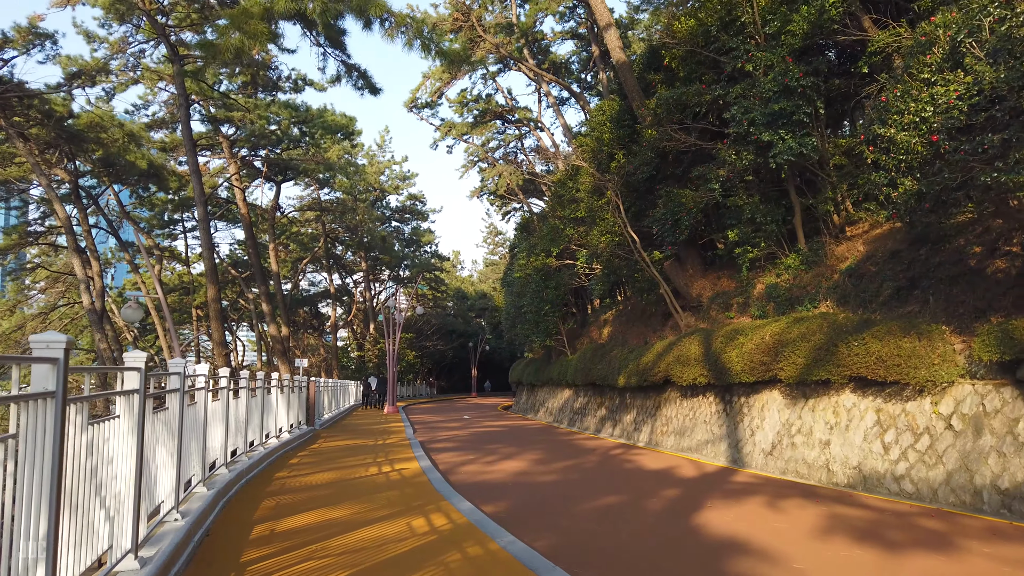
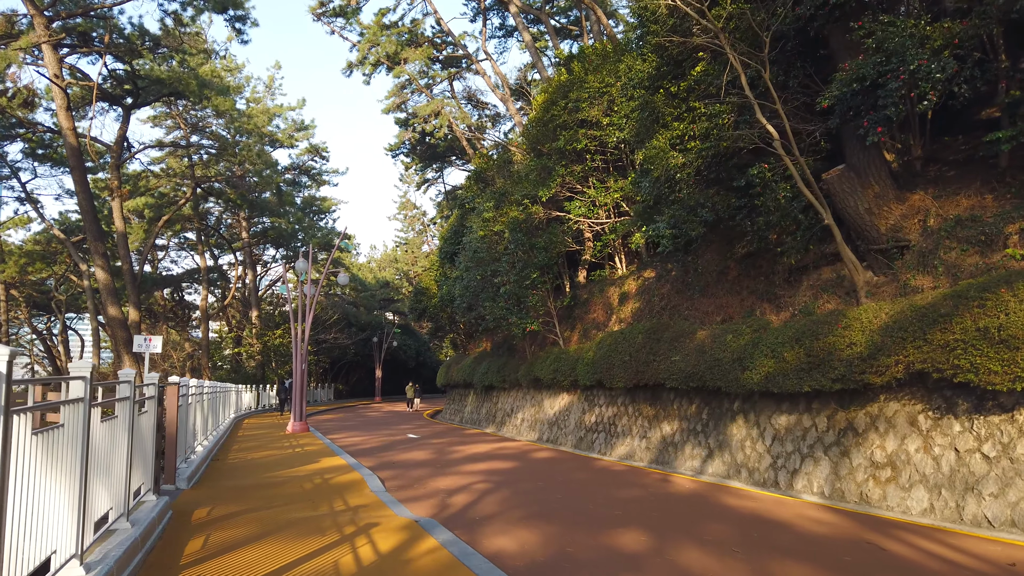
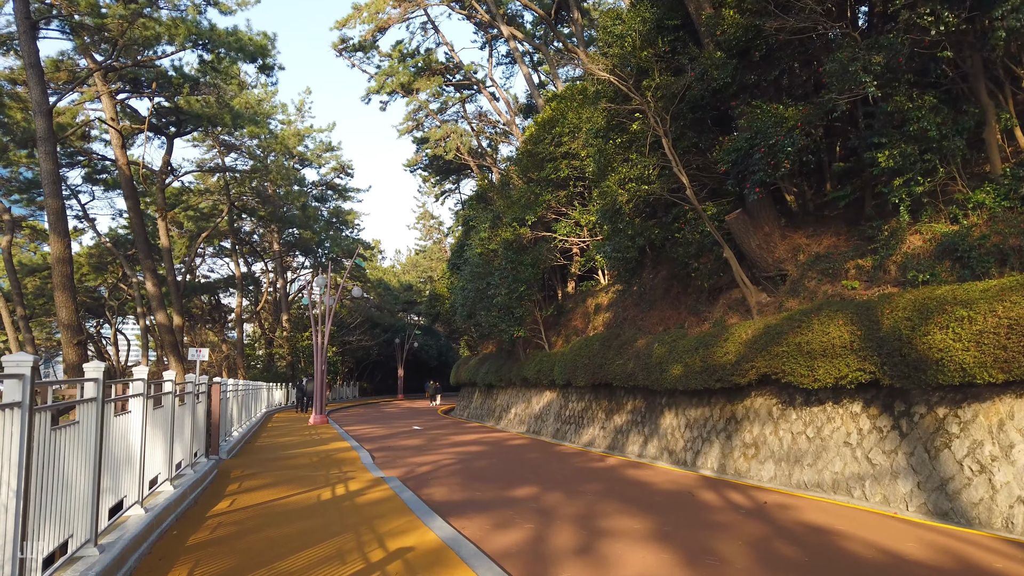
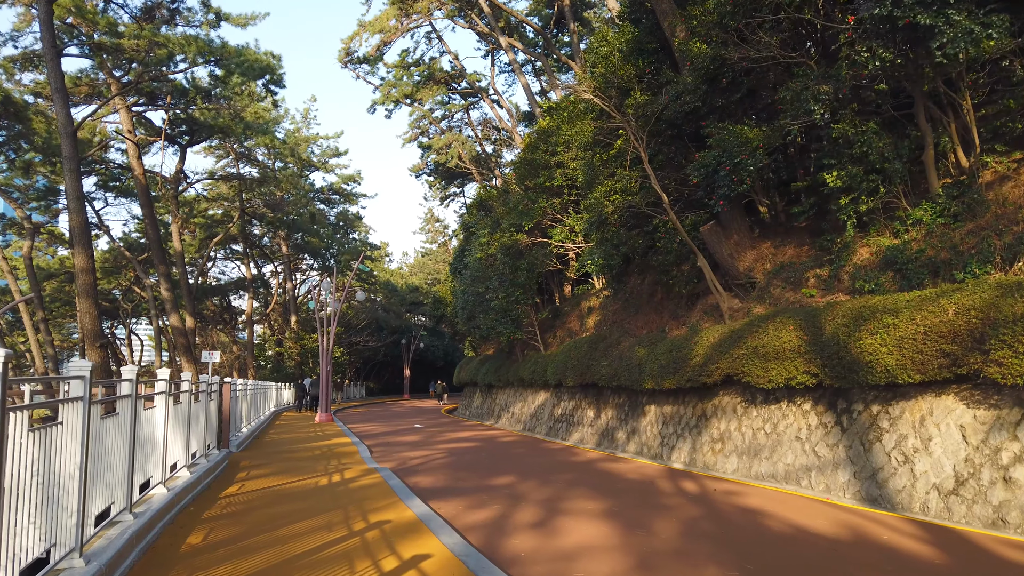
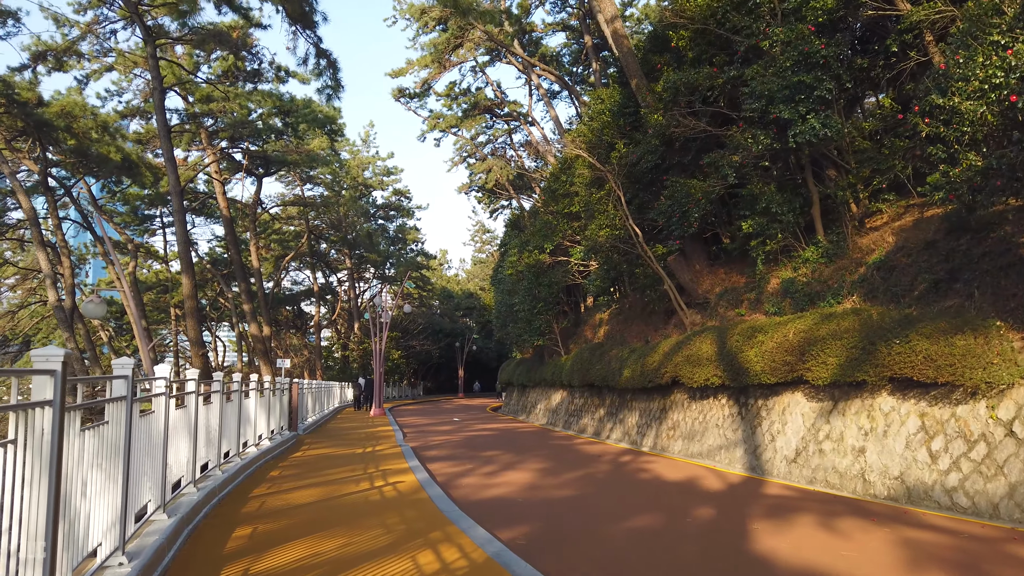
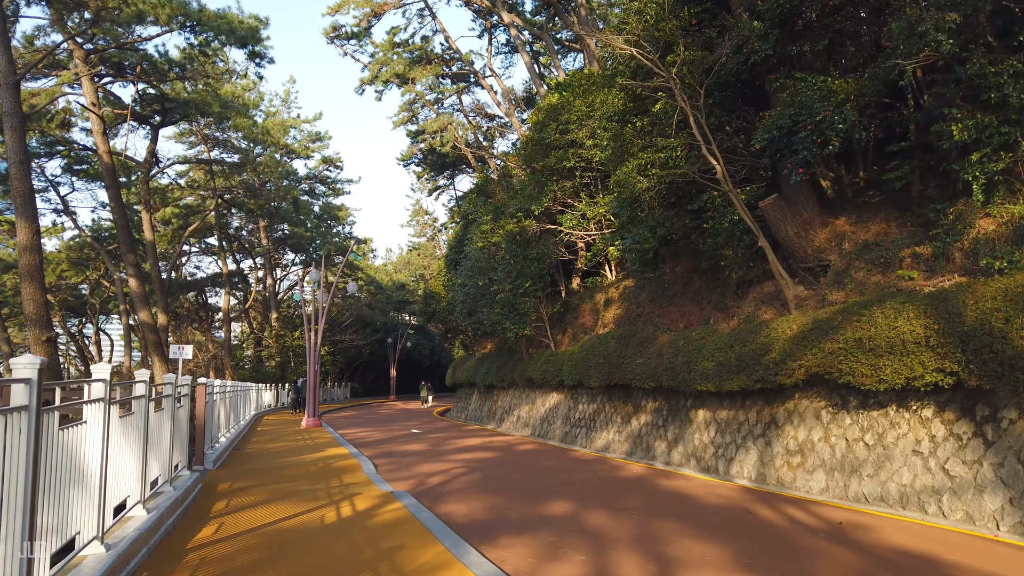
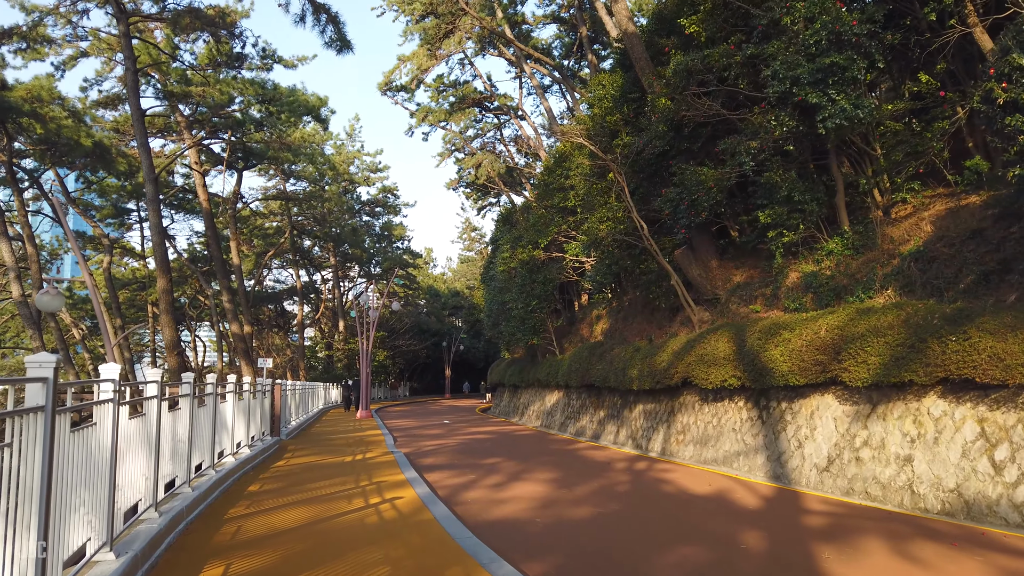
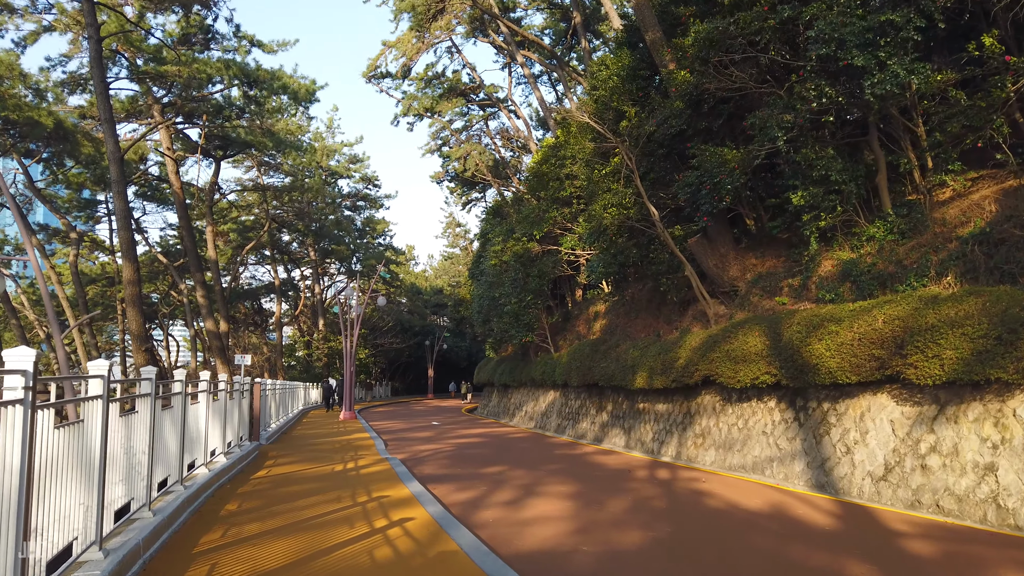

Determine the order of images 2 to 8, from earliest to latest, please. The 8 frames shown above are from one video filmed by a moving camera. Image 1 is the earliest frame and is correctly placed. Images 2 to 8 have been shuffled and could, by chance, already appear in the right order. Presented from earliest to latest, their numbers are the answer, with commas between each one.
5, 7, 8, 4, 3, 6, 2
